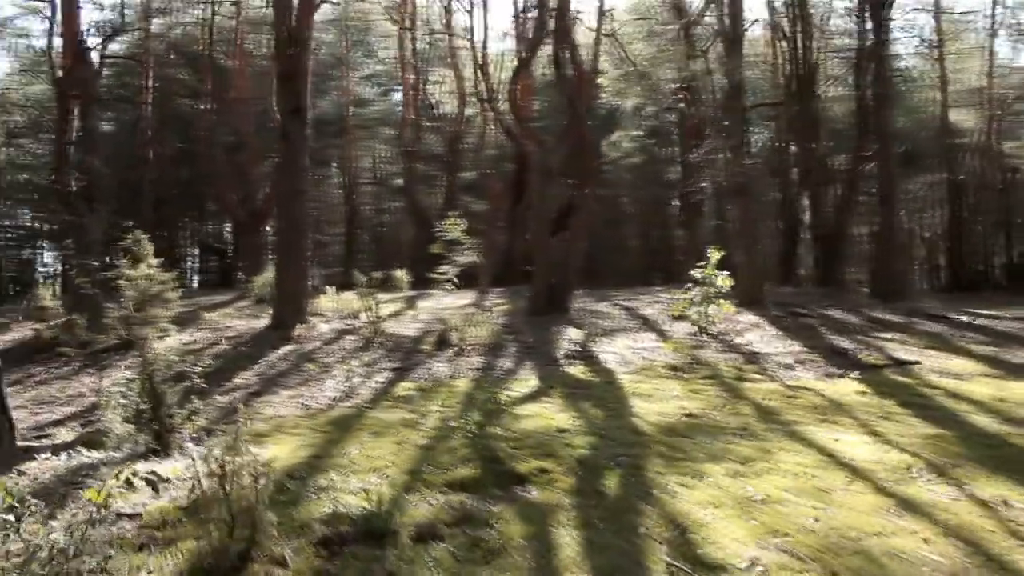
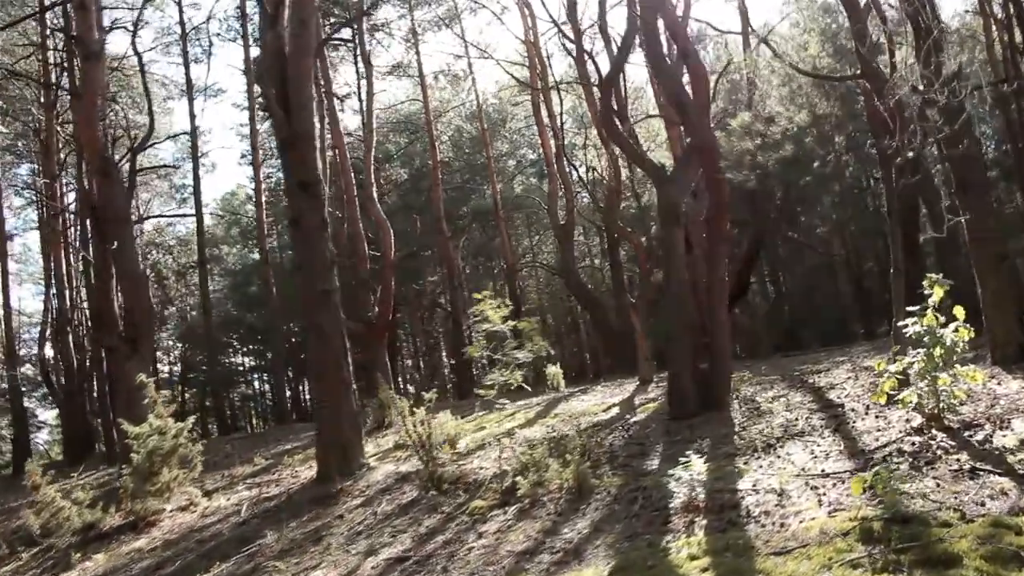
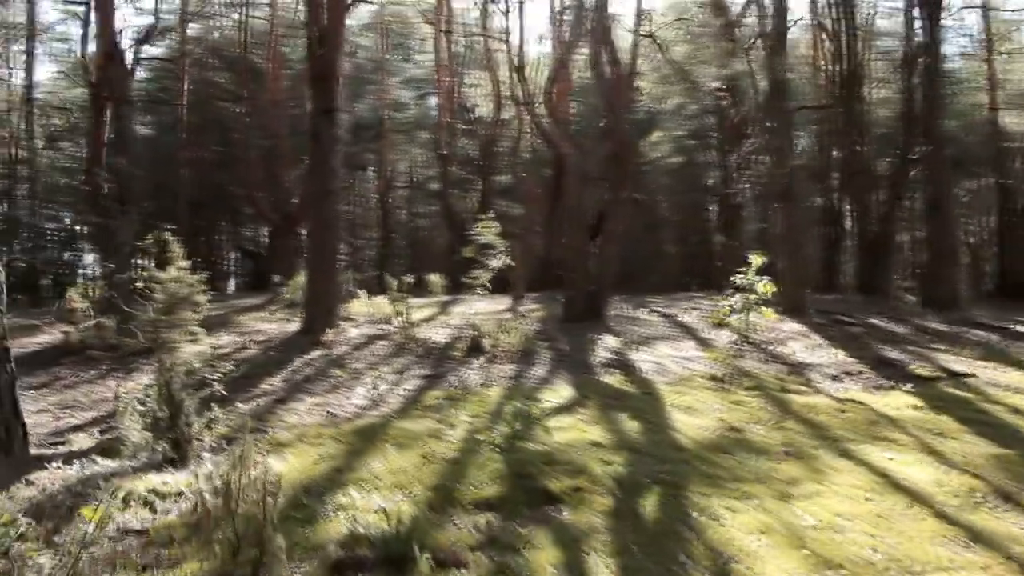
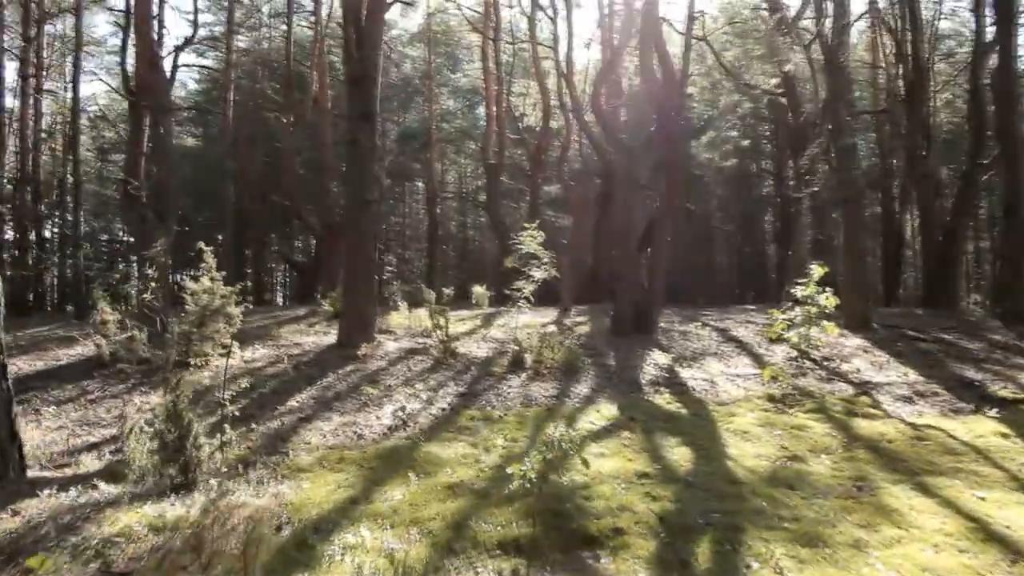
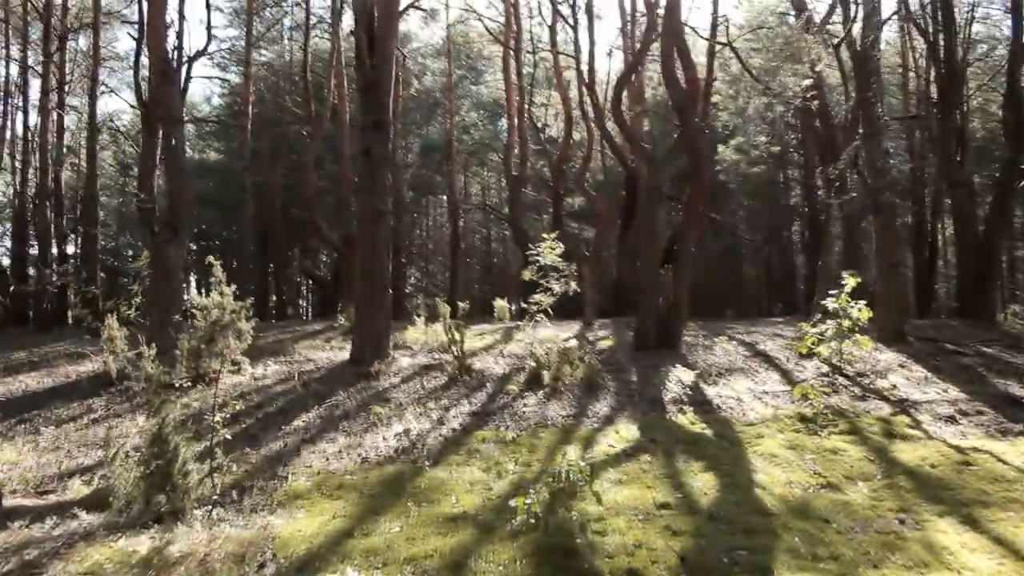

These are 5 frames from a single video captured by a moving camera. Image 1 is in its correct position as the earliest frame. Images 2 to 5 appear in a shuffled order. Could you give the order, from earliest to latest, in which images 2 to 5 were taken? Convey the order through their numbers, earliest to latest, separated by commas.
3, 4, 5, 2
